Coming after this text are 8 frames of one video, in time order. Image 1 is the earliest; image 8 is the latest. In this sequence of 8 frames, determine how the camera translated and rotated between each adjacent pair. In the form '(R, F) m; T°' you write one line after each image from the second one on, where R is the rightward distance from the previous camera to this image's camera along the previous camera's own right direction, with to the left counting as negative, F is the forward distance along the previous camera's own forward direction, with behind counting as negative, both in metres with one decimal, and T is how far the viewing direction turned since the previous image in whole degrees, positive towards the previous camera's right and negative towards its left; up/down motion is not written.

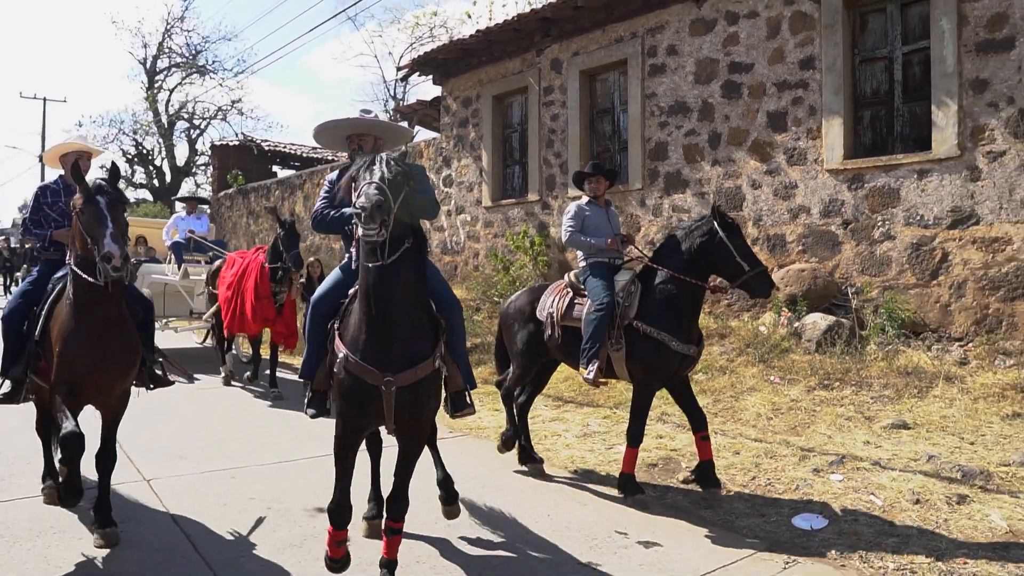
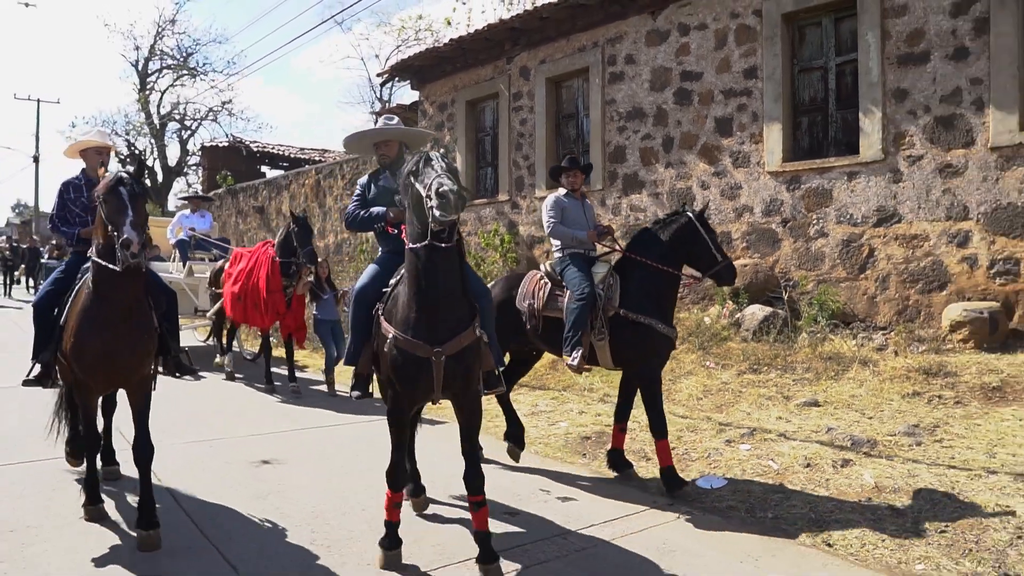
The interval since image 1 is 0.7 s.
(+0.4, -0.6) m; 0°
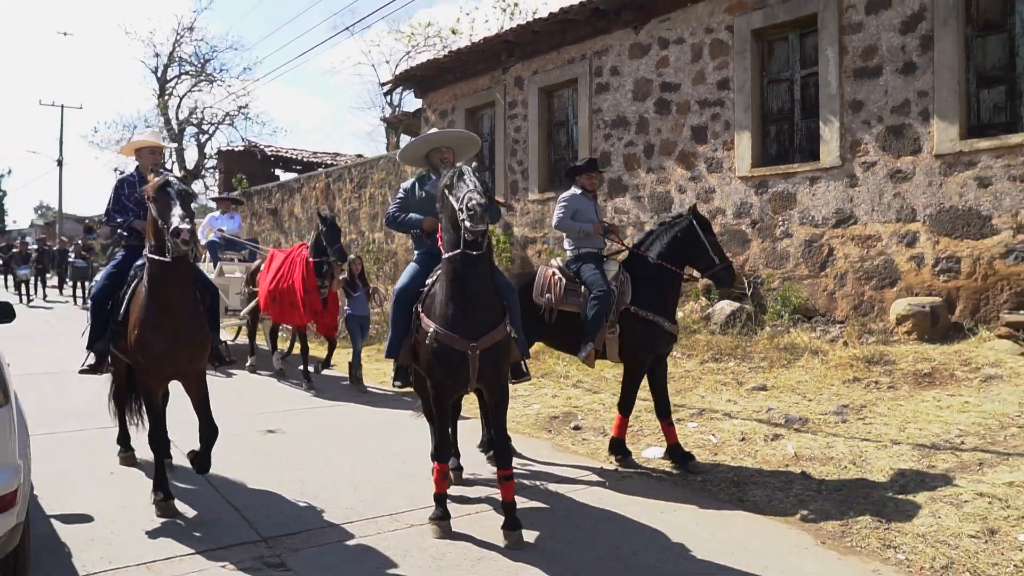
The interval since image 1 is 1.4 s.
(+0.4, -0.7) m; -1°
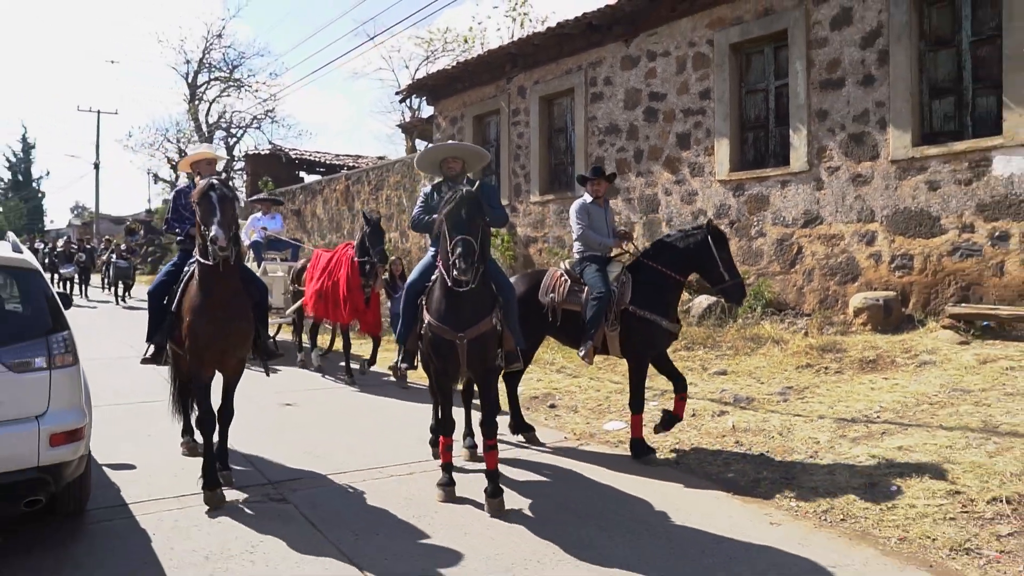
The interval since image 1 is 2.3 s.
(+0.4, -0.9) m; -2°
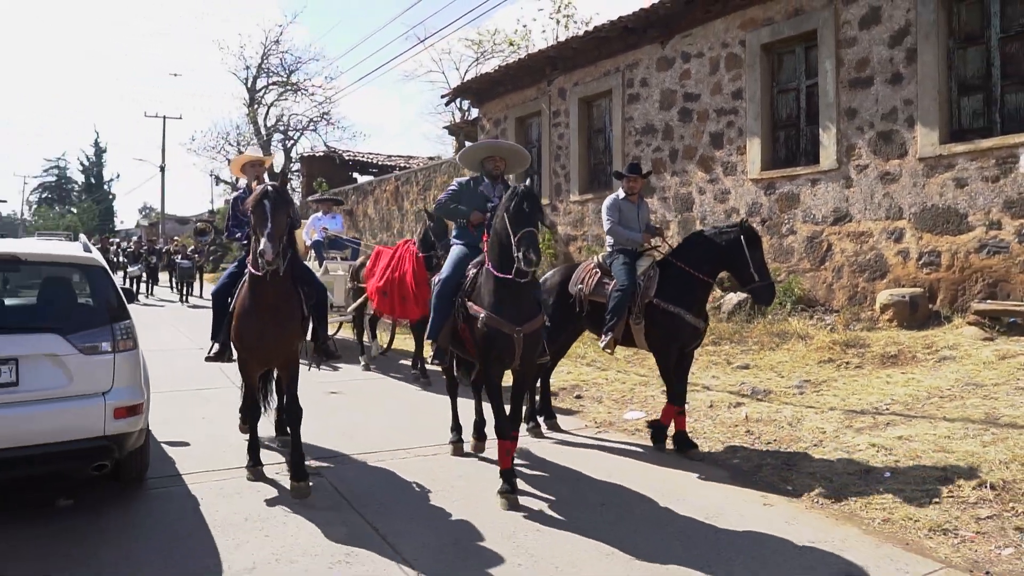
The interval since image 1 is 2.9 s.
(+0.3, -0.4) m; -4°
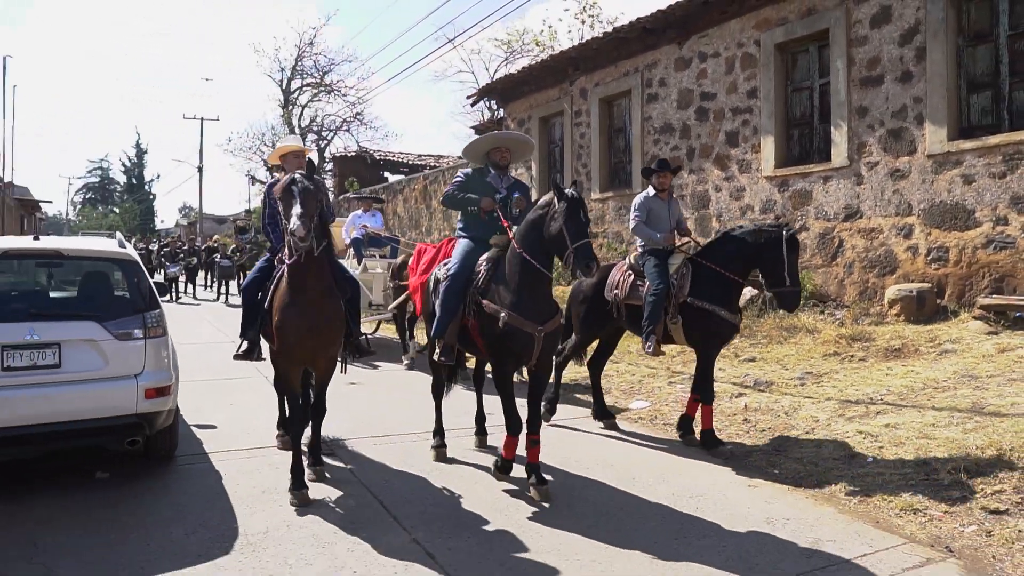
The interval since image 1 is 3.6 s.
(+0.2, -0.3) m; -3°
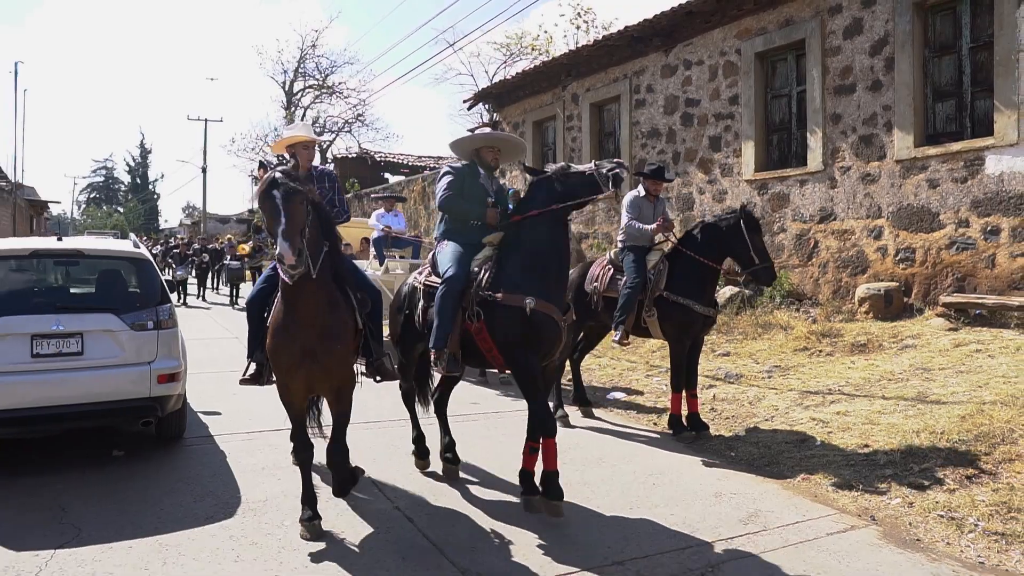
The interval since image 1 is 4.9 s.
(+0.2, -0.5) m; 0°
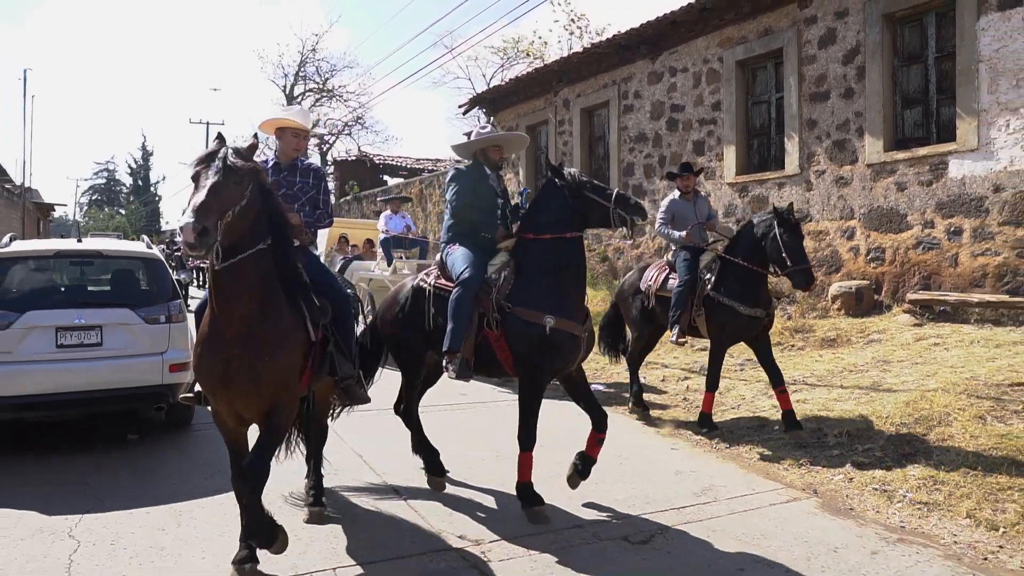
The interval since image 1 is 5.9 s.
(+0.2, -0.5) m; 0°
